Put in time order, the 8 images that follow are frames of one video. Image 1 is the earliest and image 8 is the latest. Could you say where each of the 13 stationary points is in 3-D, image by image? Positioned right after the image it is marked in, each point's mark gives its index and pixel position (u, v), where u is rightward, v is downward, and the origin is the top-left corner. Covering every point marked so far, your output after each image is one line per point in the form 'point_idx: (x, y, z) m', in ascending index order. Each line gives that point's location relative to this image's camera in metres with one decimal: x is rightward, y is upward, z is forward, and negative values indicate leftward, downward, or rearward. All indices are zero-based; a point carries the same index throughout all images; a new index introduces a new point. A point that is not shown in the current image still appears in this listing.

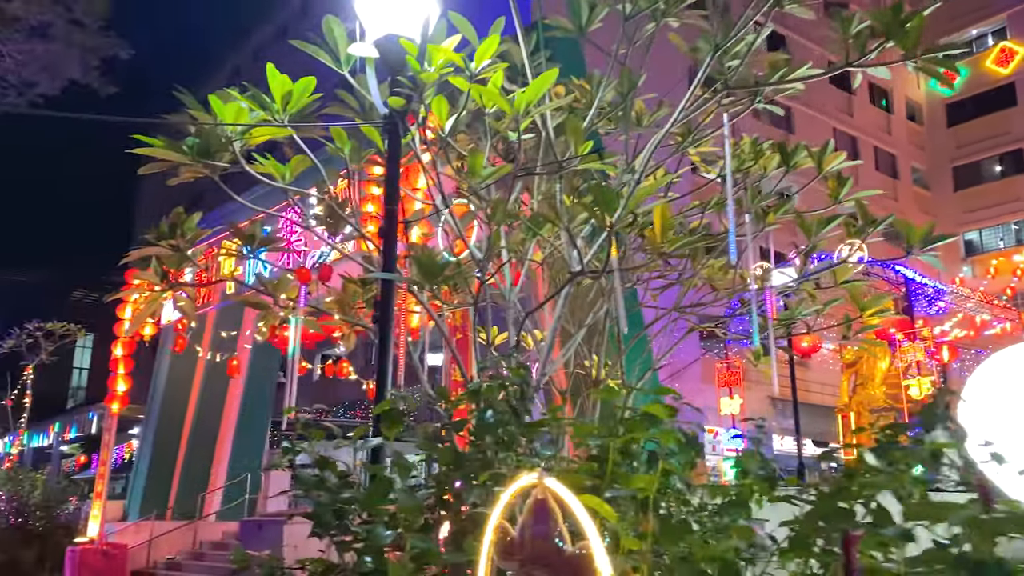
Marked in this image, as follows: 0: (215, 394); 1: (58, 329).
0: (-4.8, -1.7, +12.9) m
1: (-8.2, -0.7, +14.4) m
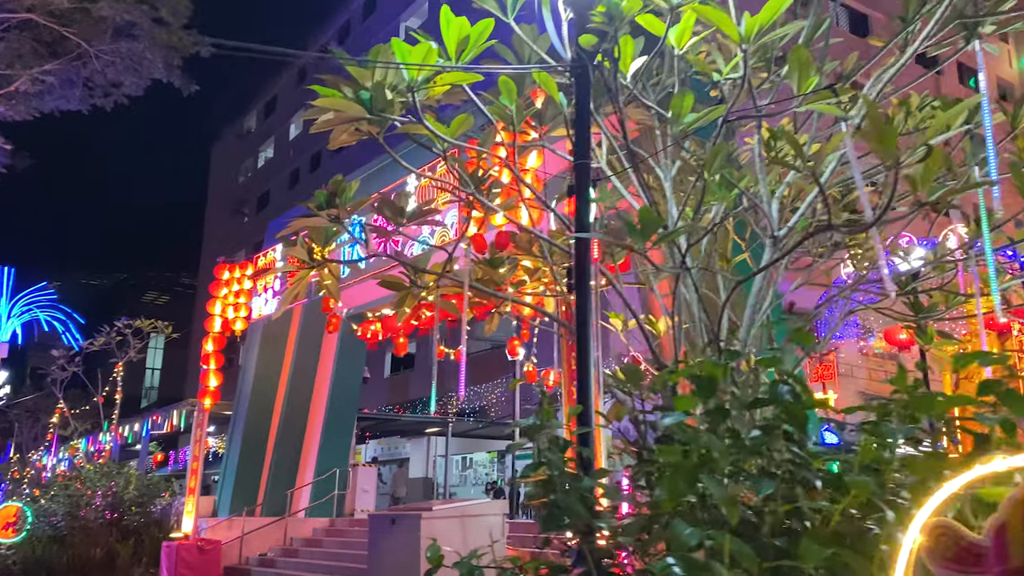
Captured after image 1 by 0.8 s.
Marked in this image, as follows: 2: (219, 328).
0: (-3.4, -1.6, +12.8) m
1: (-6.7, -0.7, +14.6) m
2: (-4.3, -0.6, +11.8) m
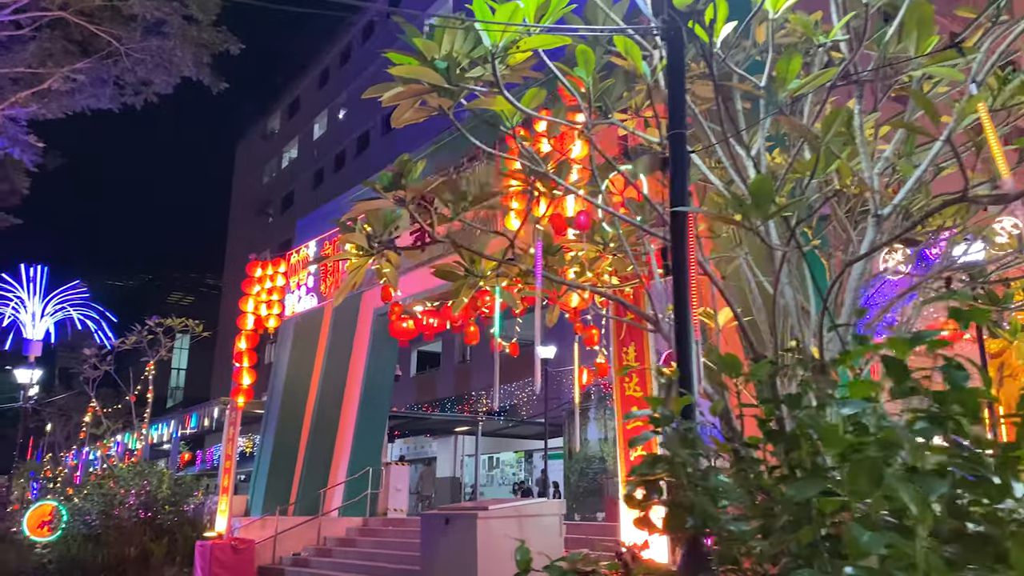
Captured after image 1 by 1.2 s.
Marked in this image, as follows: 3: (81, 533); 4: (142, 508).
0: (-2.8, -1.6, +12.7) m
1: (-6.1, -0.7, +14.5) m
2: (-3.8, -0.5, +11.7) m
3: (-6.3, -3.6, +11.7) m
4: (-5.6, -3.4, +12.1) m
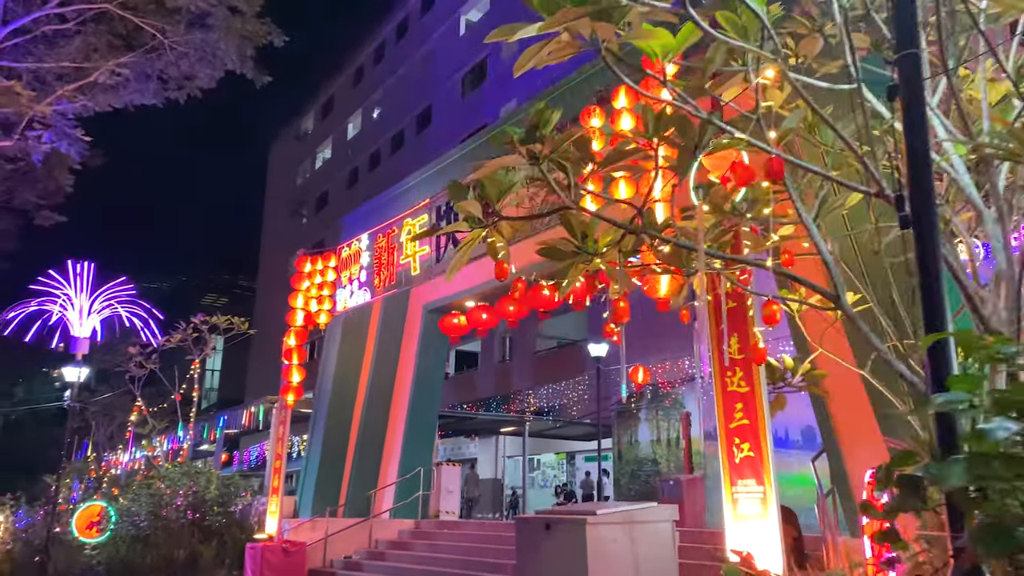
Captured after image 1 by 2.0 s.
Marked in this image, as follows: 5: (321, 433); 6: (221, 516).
0: (-2.0, -1.5, +12.3) m
1: (-5.2, -0.6, +14.3) m
2: (-3.0, -0.5, +11.4) m
3: (-5.5, -3.5, +11.4) m
4: (-4.8, -3.3, +11.8) m
5: (-3.0, -2.2, +12.3) m
6: (-4.3, -3.4, +11.8) m
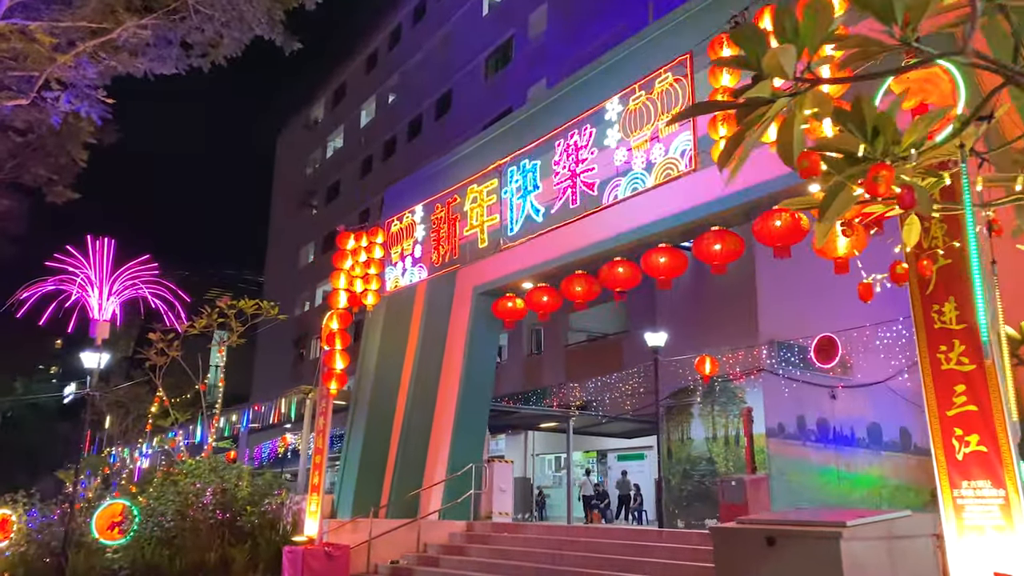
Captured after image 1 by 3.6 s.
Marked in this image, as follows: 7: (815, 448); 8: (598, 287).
0: (-1.2, -1.3, +11.3) m
1: (-4.4, -0.3, +13.3) m
2: (-2.2, -0.2, +10.3) m
3: (-4.7, -3.3, +10.4) m
4: (-4.0, -3.0, +10.8) m
5: (-2.1, -2.0, +11.3) m
6: (-3.5, -3.1, +10.8) m
7: (+5.4, -2.8, +14.0) m
8: (+1.0, 0.0, +9.2) m
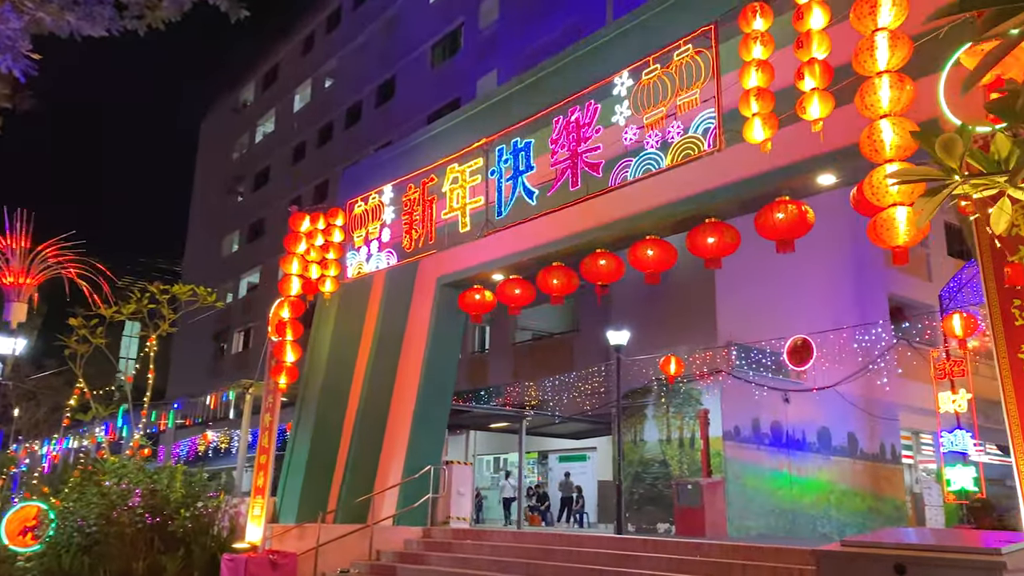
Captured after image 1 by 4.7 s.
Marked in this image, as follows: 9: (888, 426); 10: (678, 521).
0: (-1.7, -1.1, +10.6) m
1: (-5.0, -0.1, +12.2) m
2: (-2.6, 0.0, +9.5) m
3: (-5.2, -3.0, +9.3) m
4: (-4.5, -2.8, +9.8) m
5: (-2.7, -1.8, +10.5) m
6: (-4.1, -2.9, +9.9) m
7: (+4.5, -2.9, +13.9) m
8: (+0.7, +0.1, +8.7) m
9: (+7.5, -2.8, +15.8) m
10: (+2.7, -3.8, +12.9) m
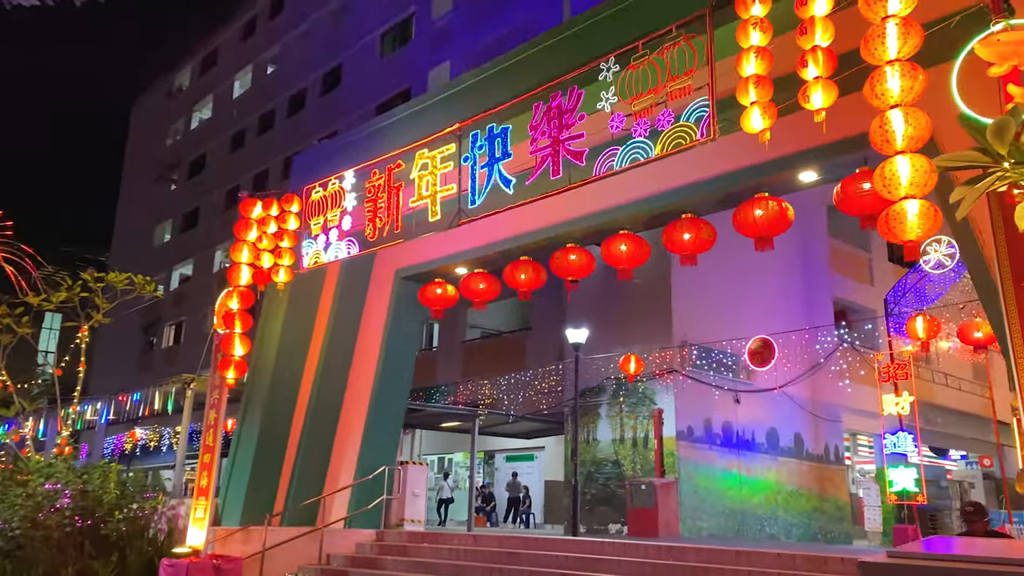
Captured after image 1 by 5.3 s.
0: (-2.2, -1.0, +10.1) m
1: (-5.7, +0.1, +11.5) m
2: (-3.0, +0.1, +9.0) m
3: (-5.6, -2.8, +8.6) m
4: (-5.0, -2.6, +9.1) m
5: (-3.2, -1.7, +9.9) m
6: (-4.6, -2.7, +9.2) m
7: (+3.7, -2.9, +13.9) m
8: (+0.3, +0.1, +8.4) m
9: (+6.5, -2.8, +16.1) m
10: (+1.9, -3.8, +12.8) m
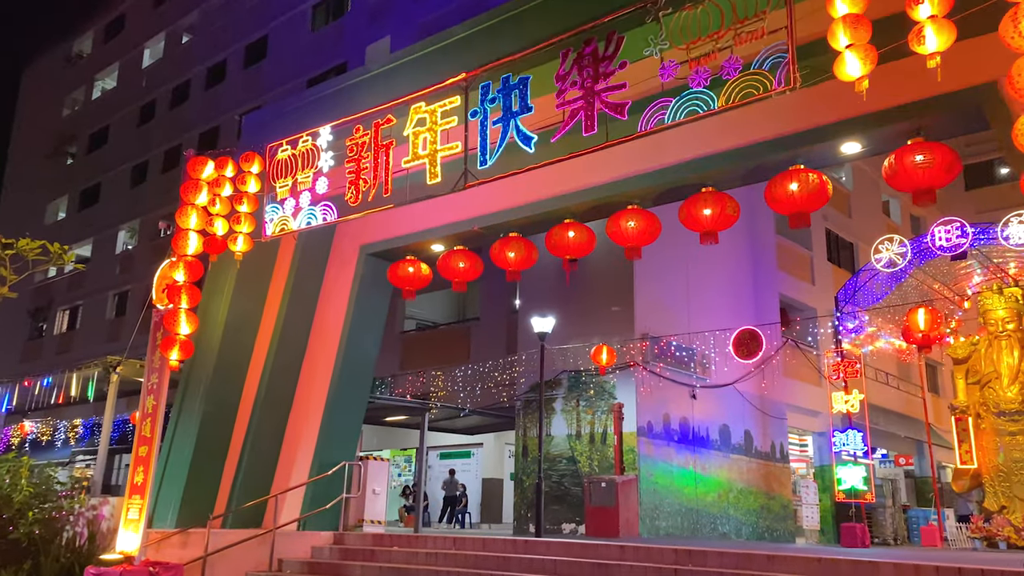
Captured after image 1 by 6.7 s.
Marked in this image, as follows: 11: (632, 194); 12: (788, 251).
0: (-2.5, -0.7, +9.1) m
1: (-6.1, +0.5, +10.1) m
2: (-3.1, +0.4, +7.9) m
3: (-5.8, -2.4, +7.2) m
4: (-5.2, -2.2, +7.8) m
5: (-3.5, -1.3, +8.8) m
6: (-4.8, -2.4, +7.9) m
7: (+2.8, -2.8, +13.6) m
8: (+0.3, +0.3, +7.7) m
9: (+5.4, -2.8, +16.0) m
10: (+1.2, -3.6, +12.2) m
11: (+1.1, +0.9, +7.2) m
12: (+6.1, +0.8, +17.7) m
